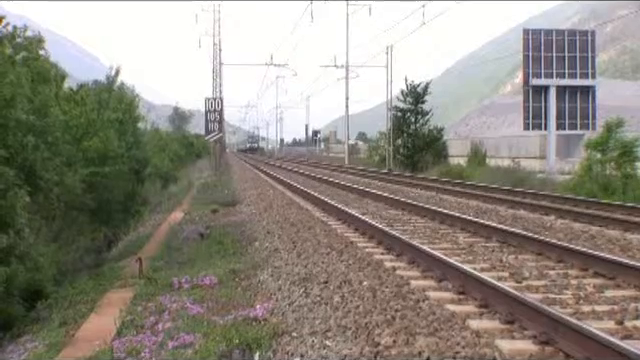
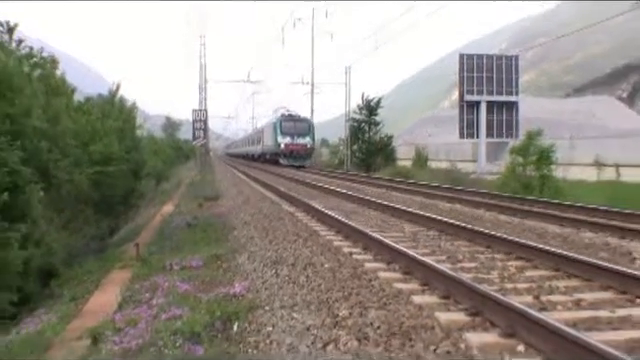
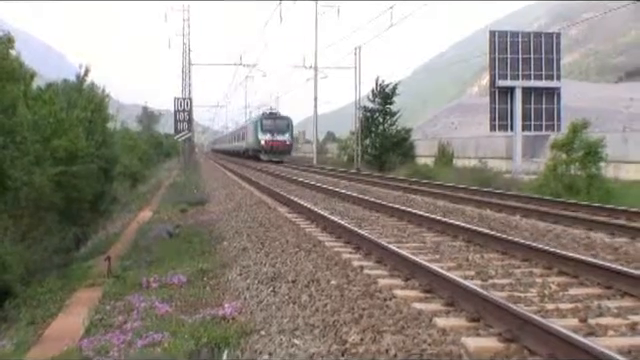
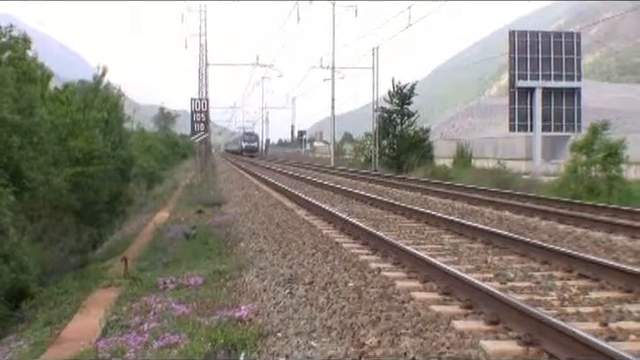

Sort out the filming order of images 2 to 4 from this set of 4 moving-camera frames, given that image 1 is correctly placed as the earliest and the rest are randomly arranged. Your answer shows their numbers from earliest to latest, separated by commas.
4, 3, 2
